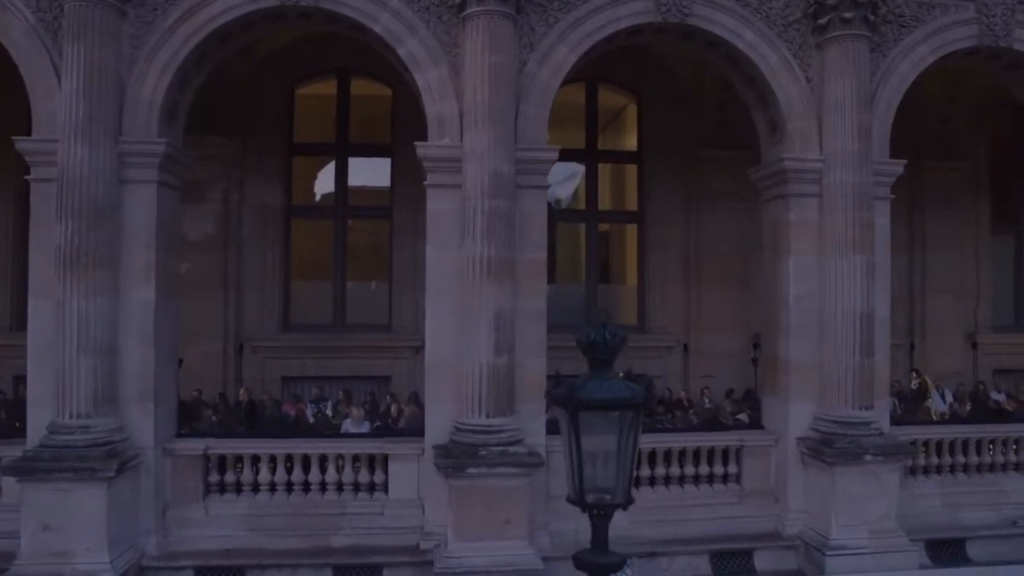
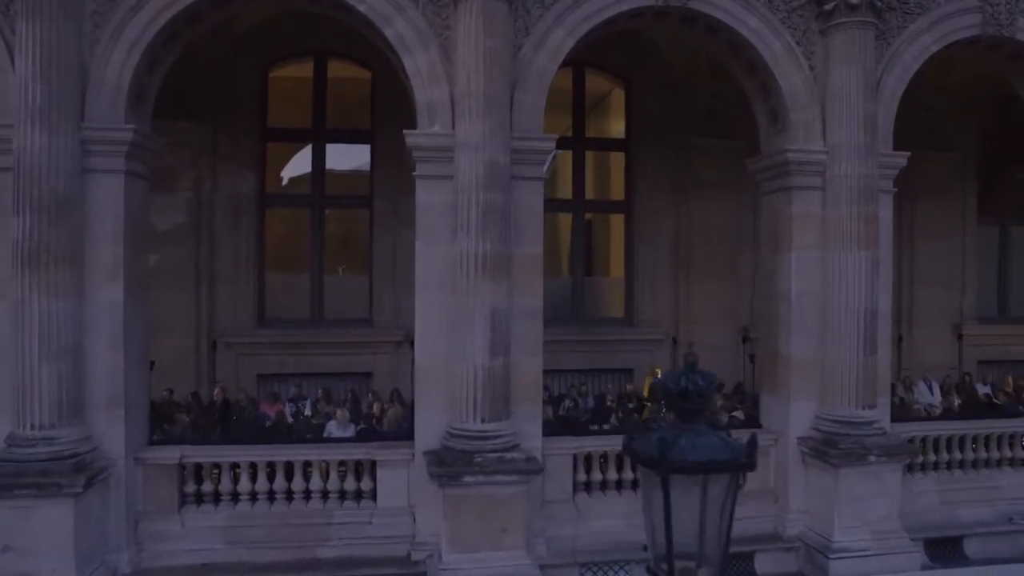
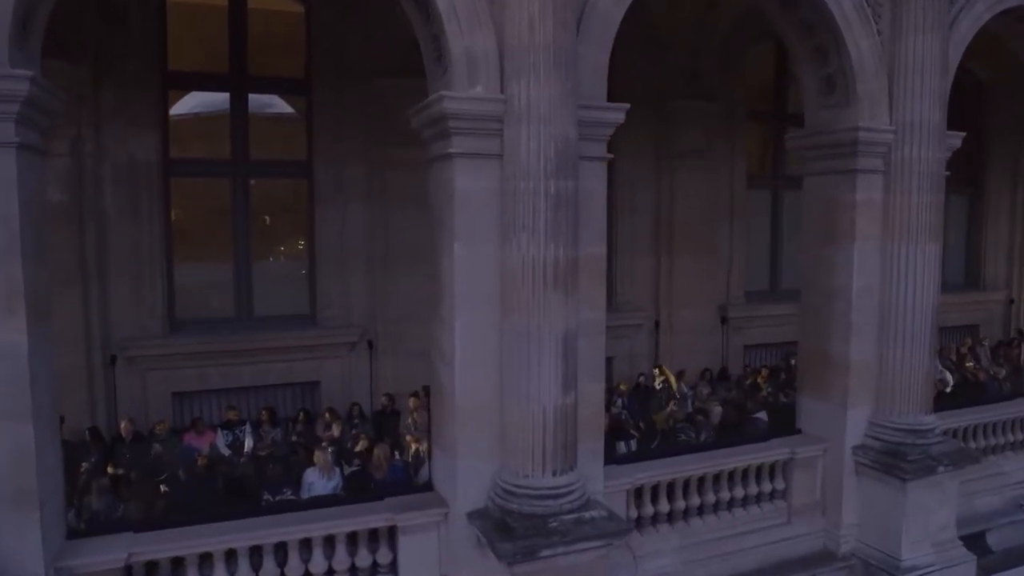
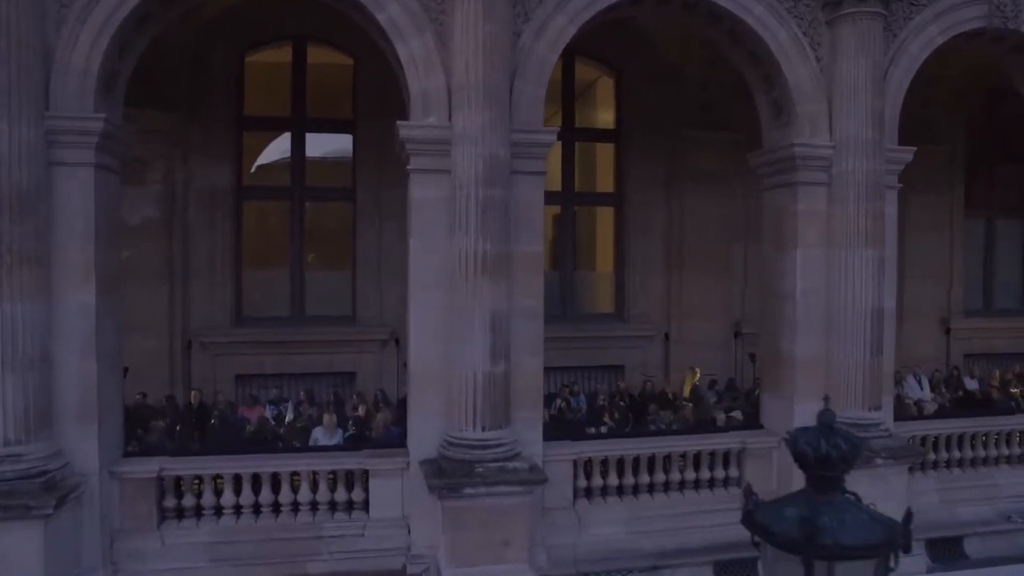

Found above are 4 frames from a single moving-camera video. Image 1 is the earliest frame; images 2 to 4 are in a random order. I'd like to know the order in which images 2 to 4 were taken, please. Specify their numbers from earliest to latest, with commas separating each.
2, 4, 3
